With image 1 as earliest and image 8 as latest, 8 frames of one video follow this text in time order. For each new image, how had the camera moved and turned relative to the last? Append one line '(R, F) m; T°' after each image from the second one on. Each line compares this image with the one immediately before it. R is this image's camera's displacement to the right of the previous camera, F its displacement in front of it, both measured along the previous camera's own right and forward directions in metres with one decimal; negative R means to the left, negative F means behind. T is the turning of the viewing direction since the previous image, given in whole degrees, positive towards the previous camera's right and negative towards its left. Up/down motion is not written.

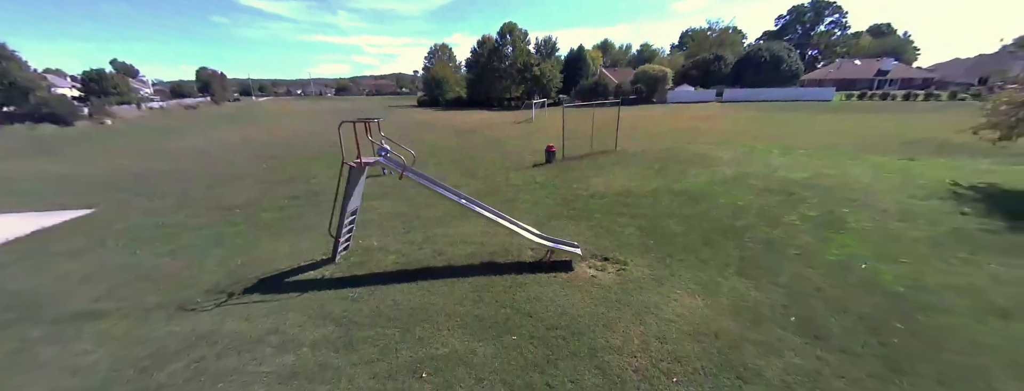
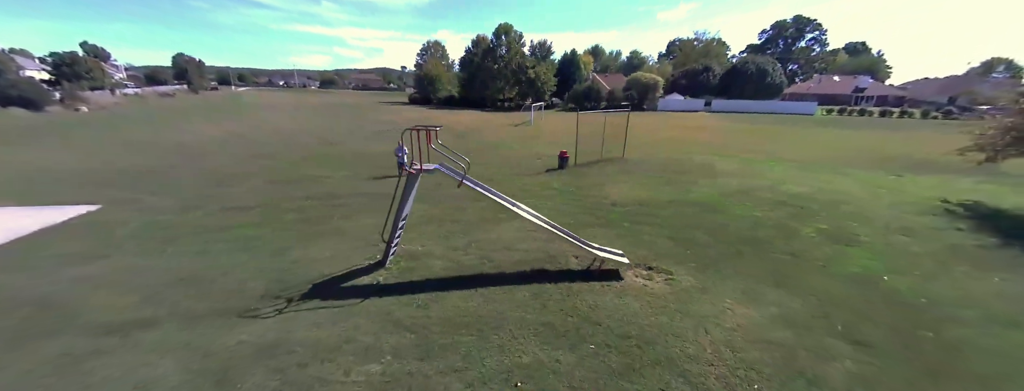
(-1.2, -0.1) m; +3°
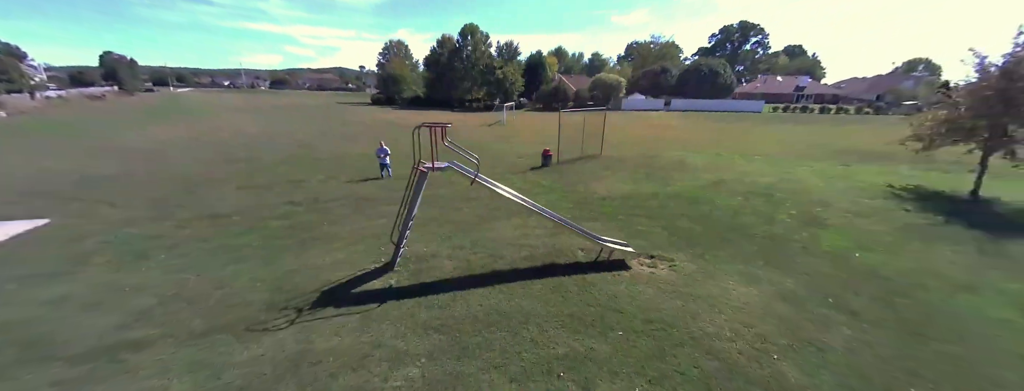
(-0.8, 0.0) m; +6°
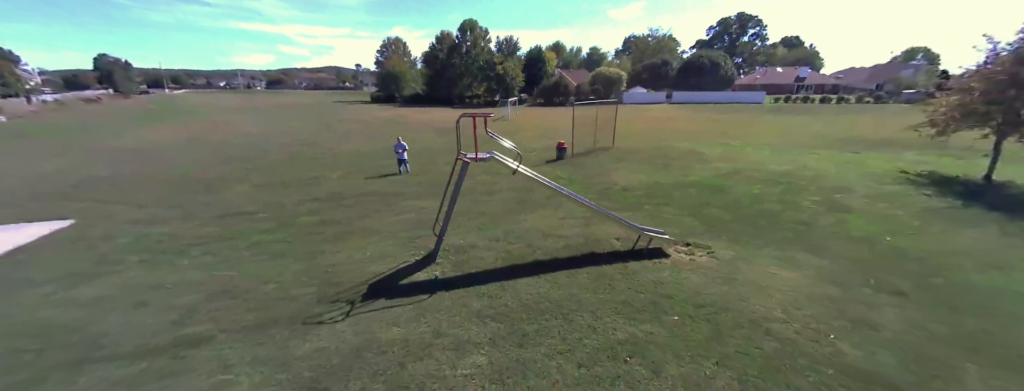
(-0.7, 0.0) m; 0°
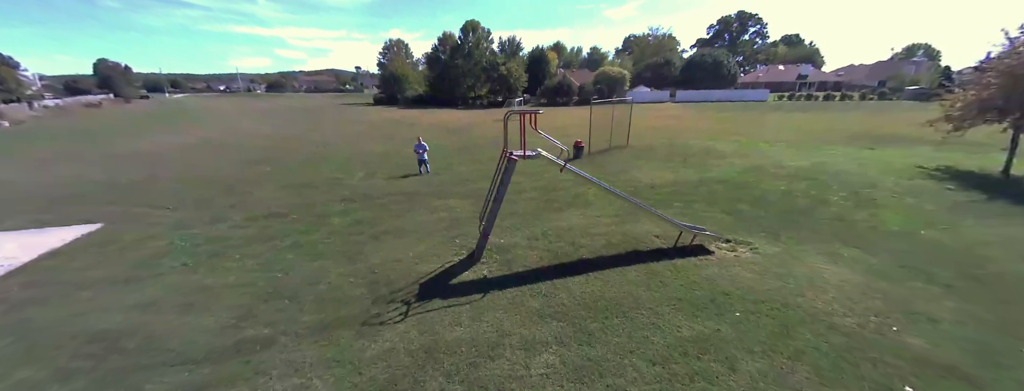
(-0.8, 0.0) m; 0°
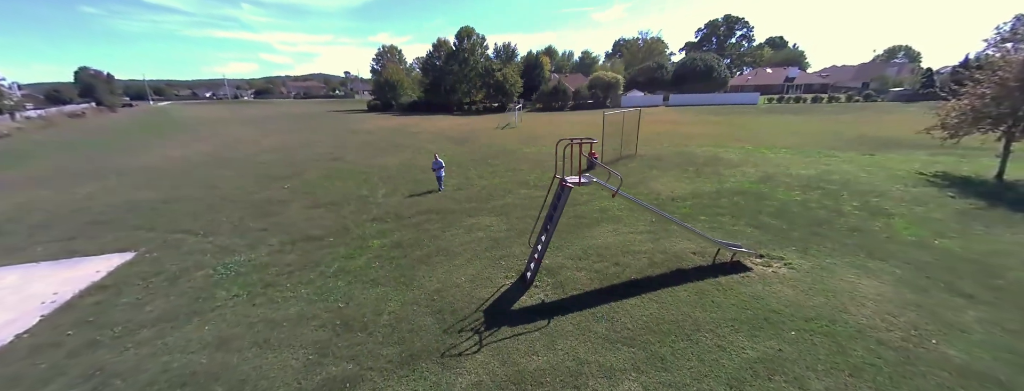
(-1.0, -0.2) m; +2°
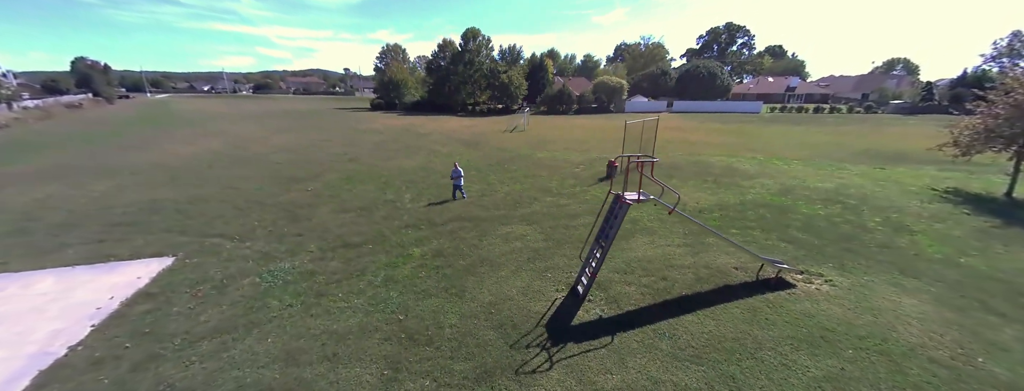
(-1.1, 0.0) m; +1°
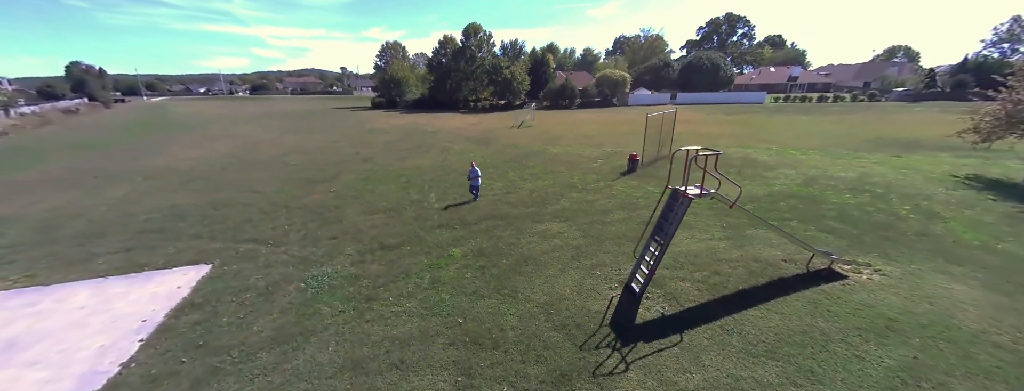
(-1.0, +0.1) m; 0°
